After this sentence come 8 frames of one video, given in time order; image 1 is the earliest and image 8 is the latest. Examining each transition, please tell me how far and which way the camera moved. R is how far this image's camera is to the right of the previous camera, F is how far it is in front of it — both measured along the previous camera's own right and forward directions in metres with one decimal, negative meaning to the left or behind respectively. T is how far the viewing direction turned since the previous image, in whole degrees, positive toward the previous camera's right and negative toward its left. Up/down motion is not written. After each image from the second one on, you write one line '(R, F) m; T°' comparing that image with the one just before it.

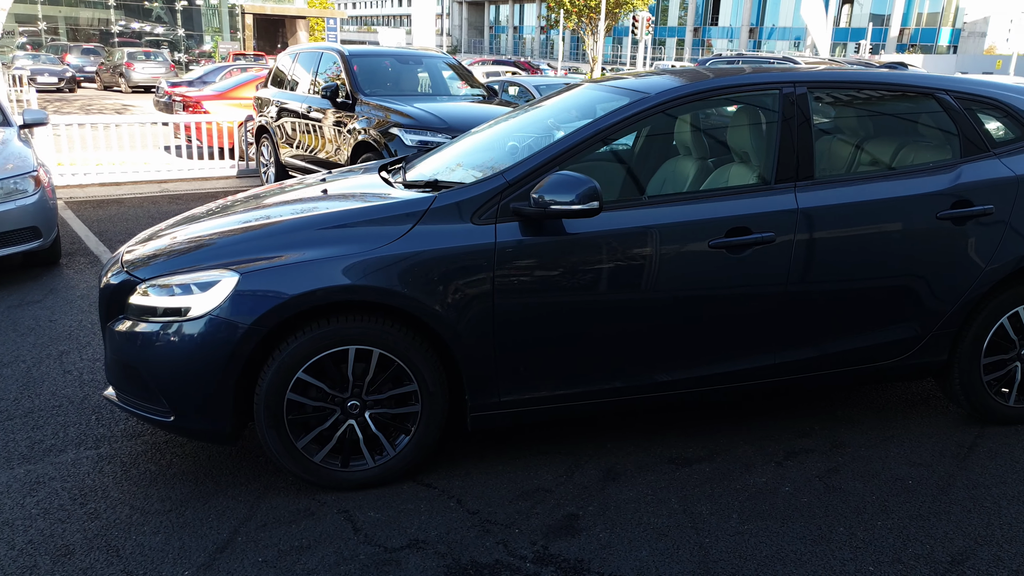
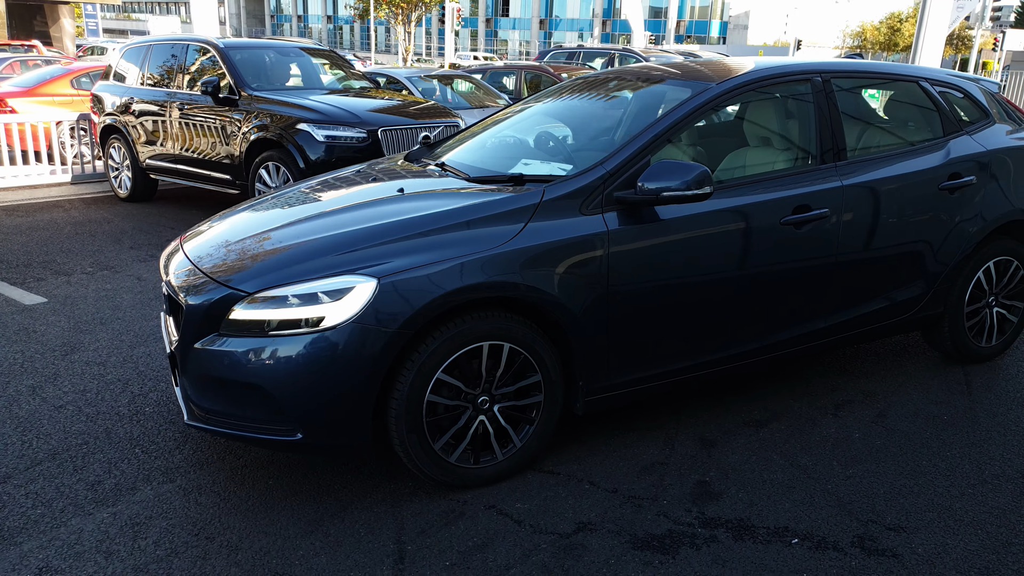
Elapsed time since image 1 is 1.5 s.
(-1.1, +0.1) m; +14°
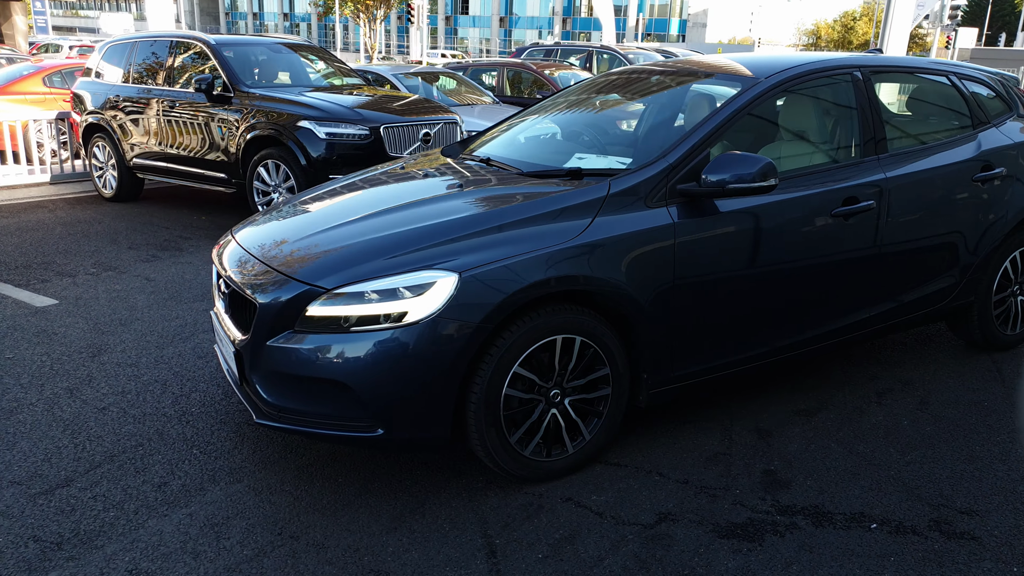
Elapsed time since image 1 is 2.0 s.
(-0.4, 0.0) m; +3°
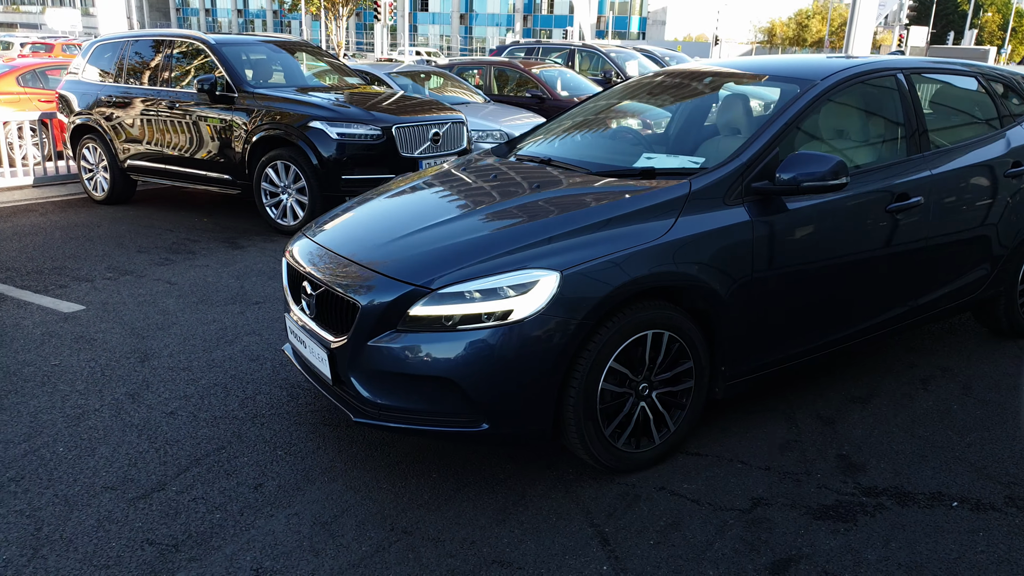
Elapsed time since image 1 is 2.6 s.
(-0.5, -0.1) m; +3°
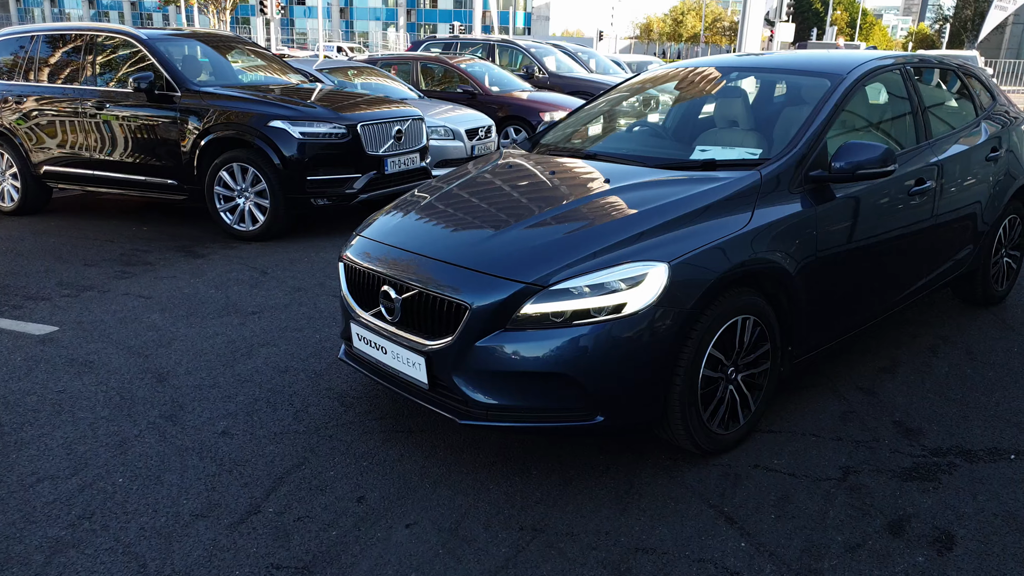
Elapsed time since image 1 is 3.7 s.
(-0.8, 0.0) m; +8°
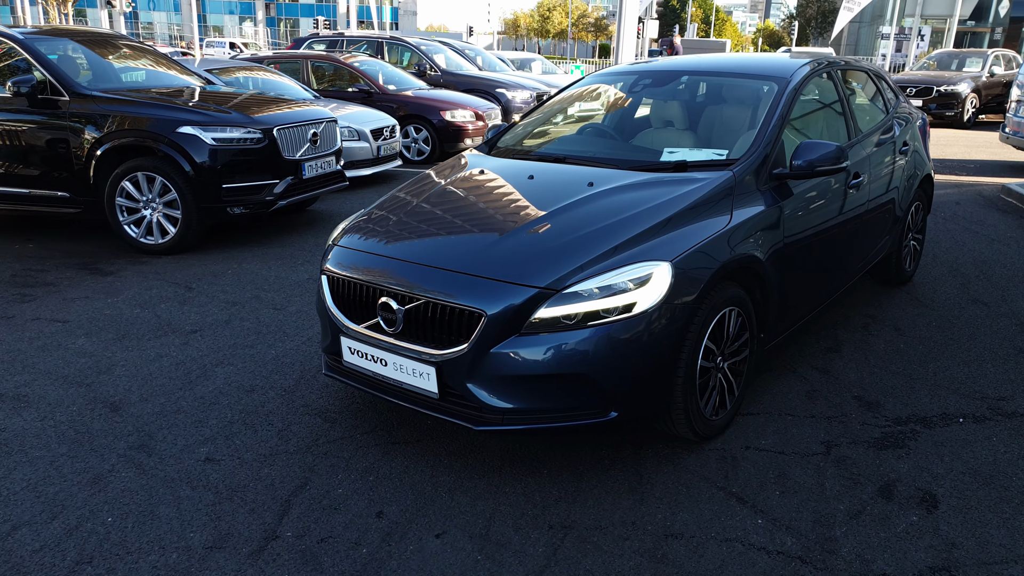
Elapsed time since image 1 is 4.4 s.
(-0.5, 0.0) m; +9°
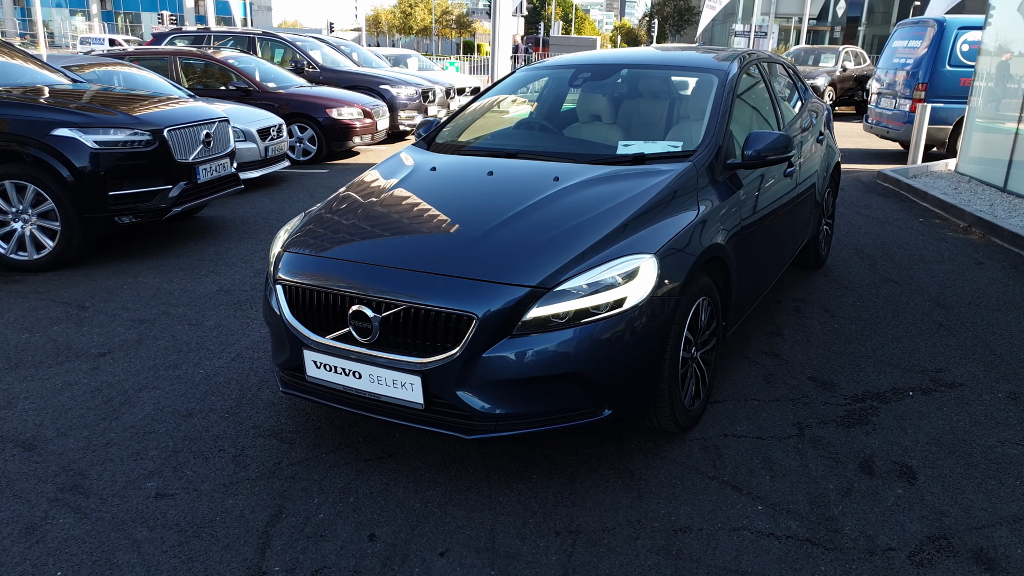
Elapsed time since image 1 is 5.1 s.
(-0.4, +0.2) m; +10°
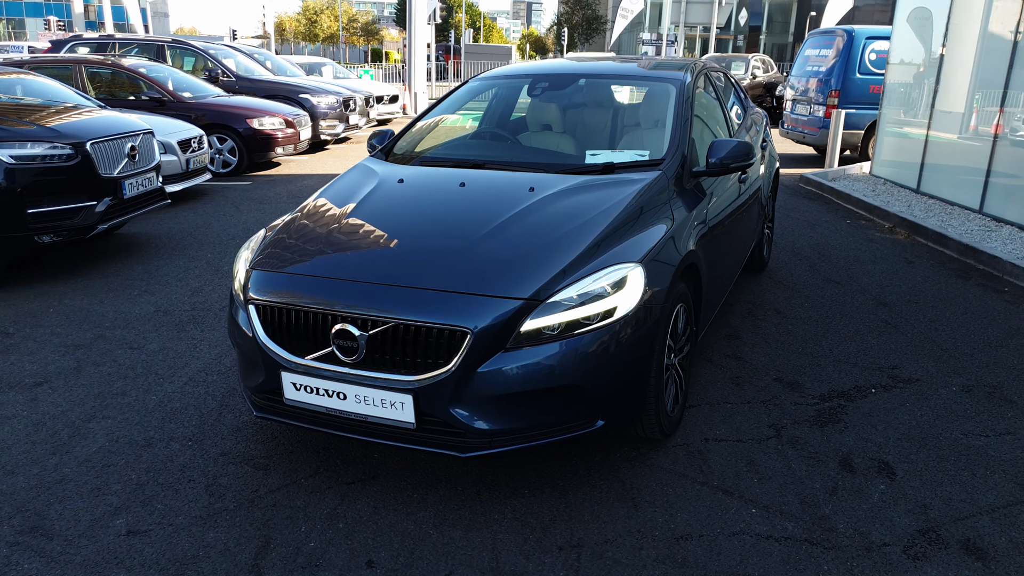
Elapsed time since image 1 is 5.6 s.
(-0.3, +0.1) m; +6°
